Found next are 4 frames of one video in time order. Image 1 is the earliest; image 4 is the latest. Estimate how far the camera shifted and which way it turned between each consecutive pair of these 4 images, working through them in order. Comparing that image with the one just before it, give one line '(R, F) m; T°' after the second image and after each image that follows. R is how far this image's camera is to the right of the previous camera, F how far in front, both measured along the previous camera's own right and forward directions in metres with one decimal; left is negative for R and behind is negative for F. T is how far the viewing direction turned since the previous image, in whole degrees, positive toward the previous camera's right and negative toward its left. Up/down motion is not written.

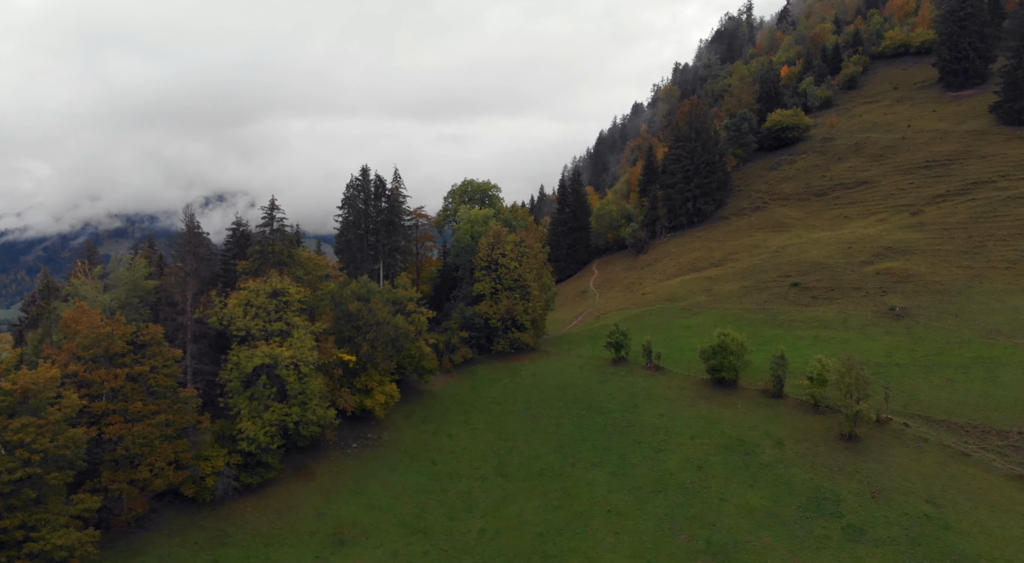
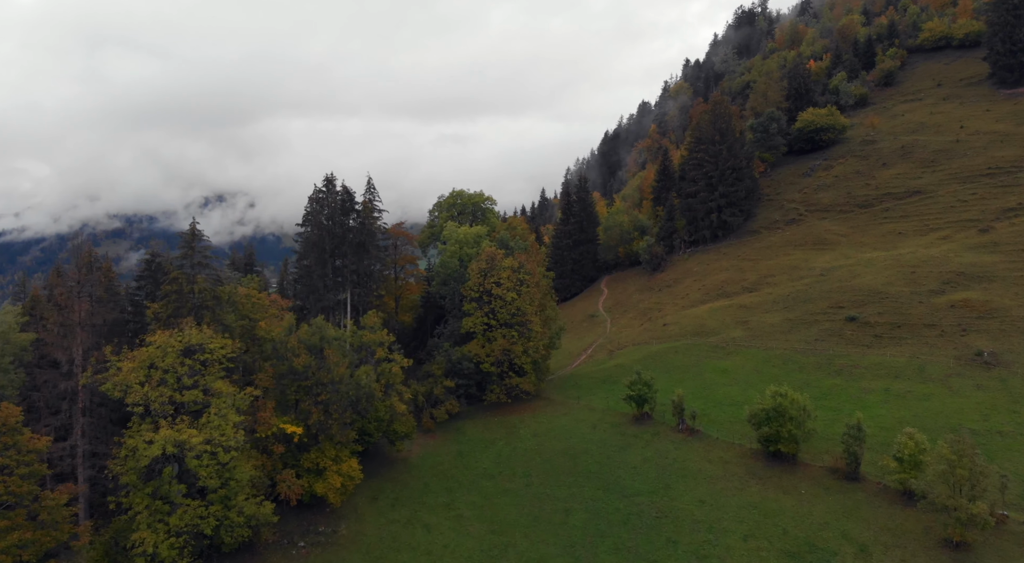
(+0.4, +16.6) m; 0°
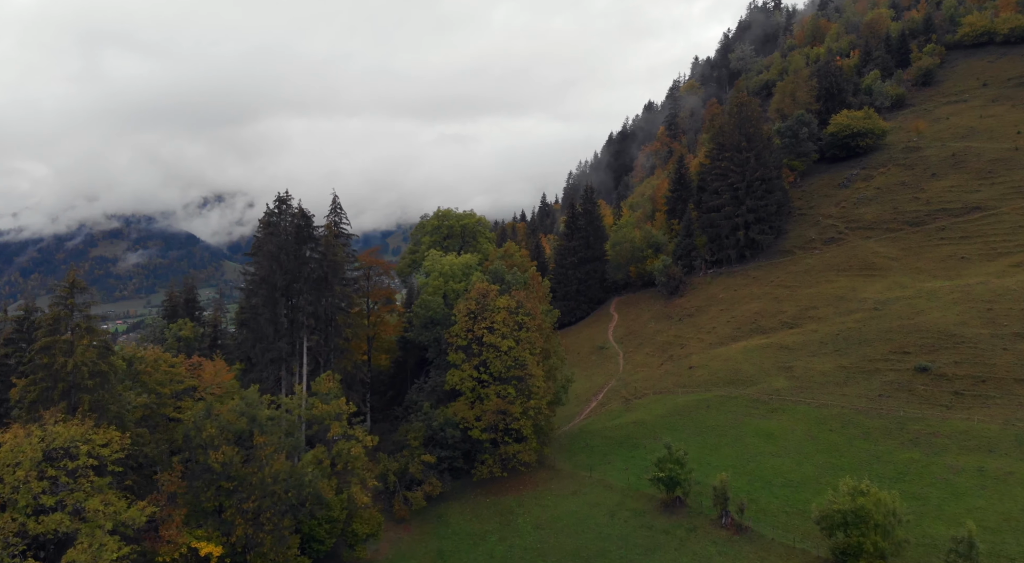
(+0.3, +14.3) m; 0°
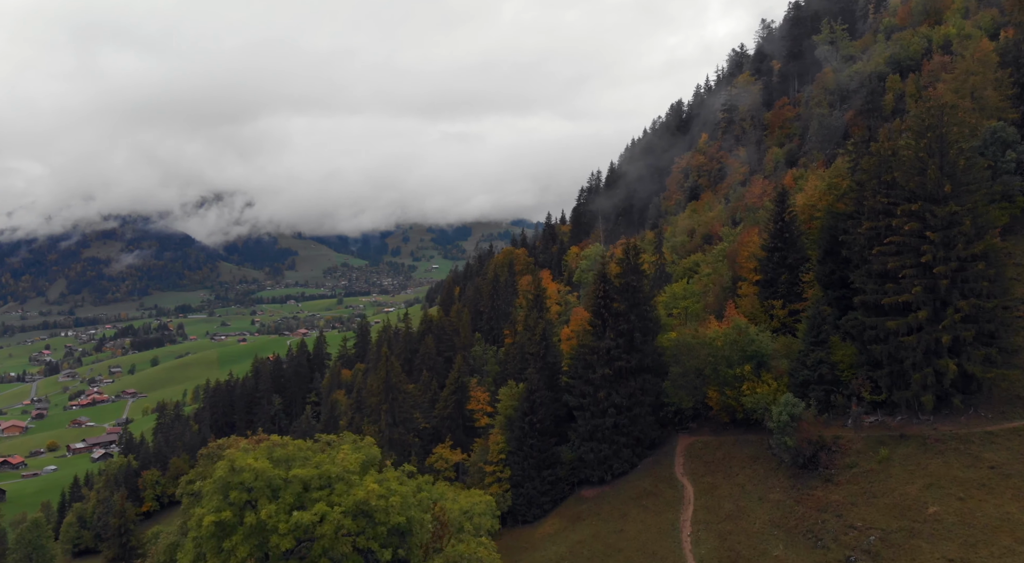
(+0.9, +49.0) m; 0°
